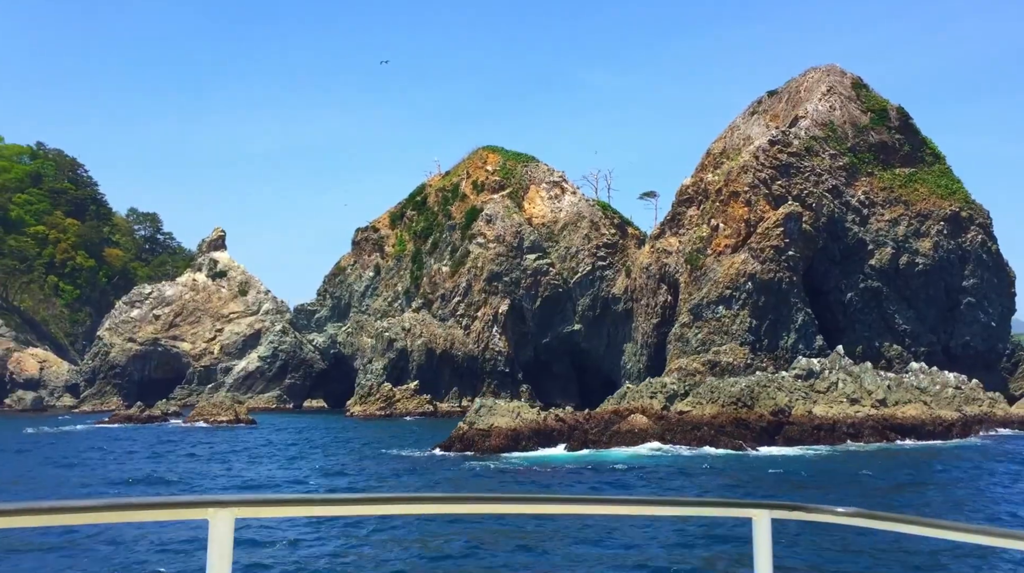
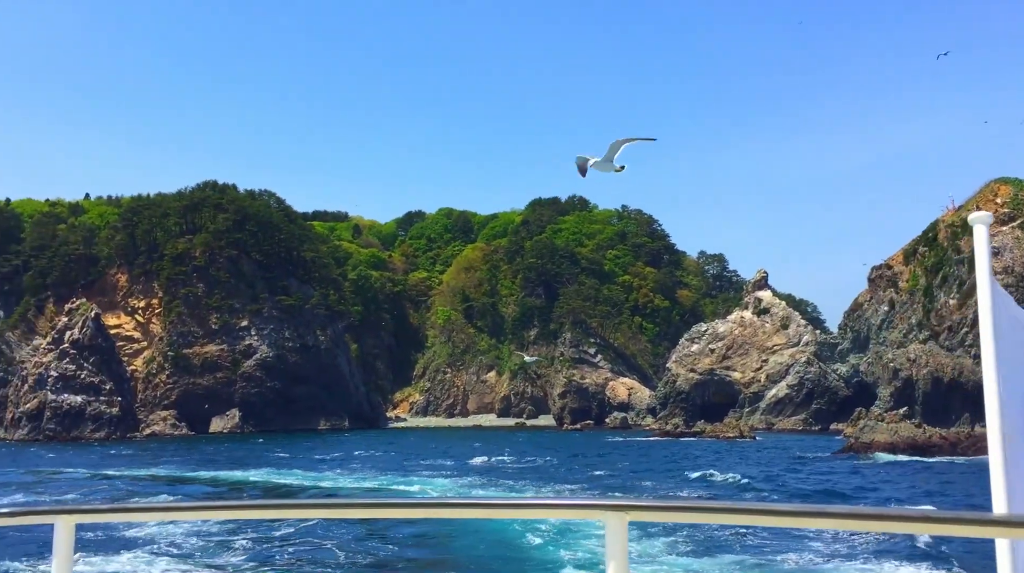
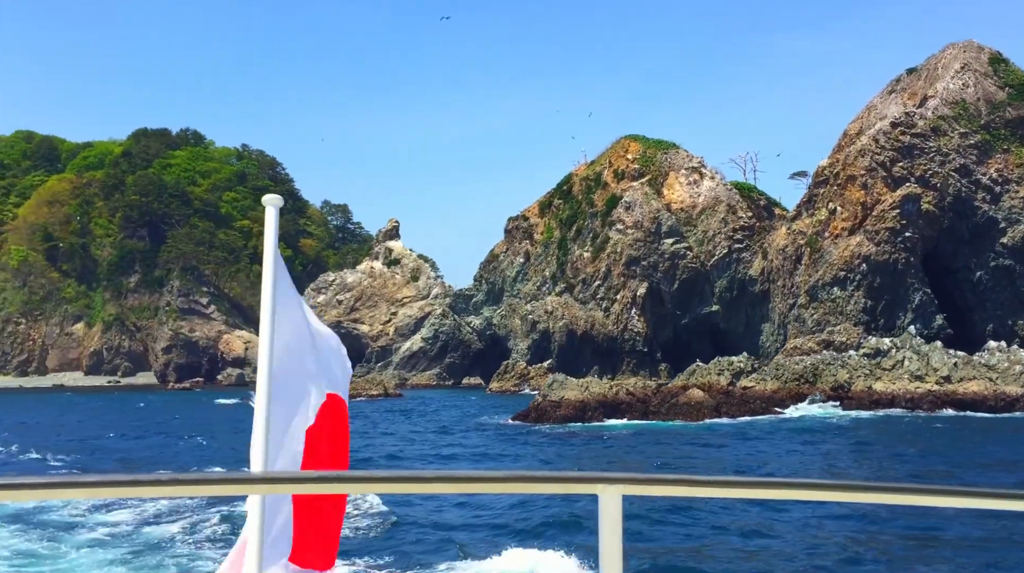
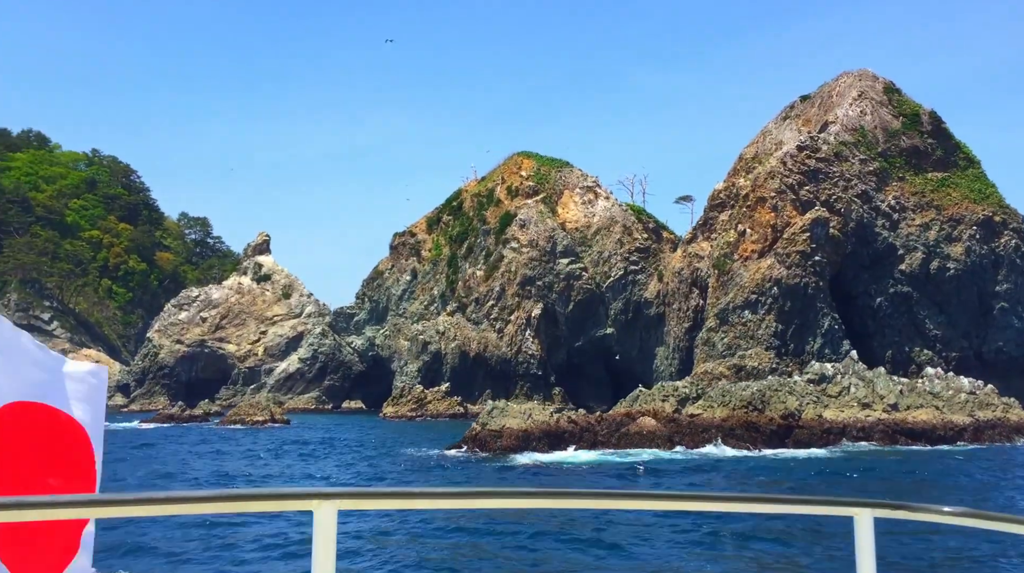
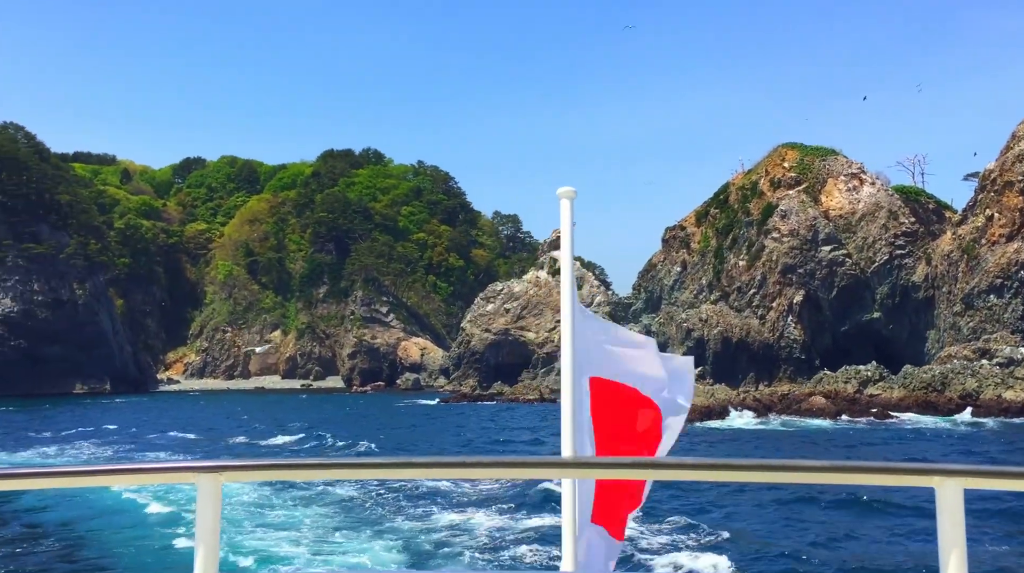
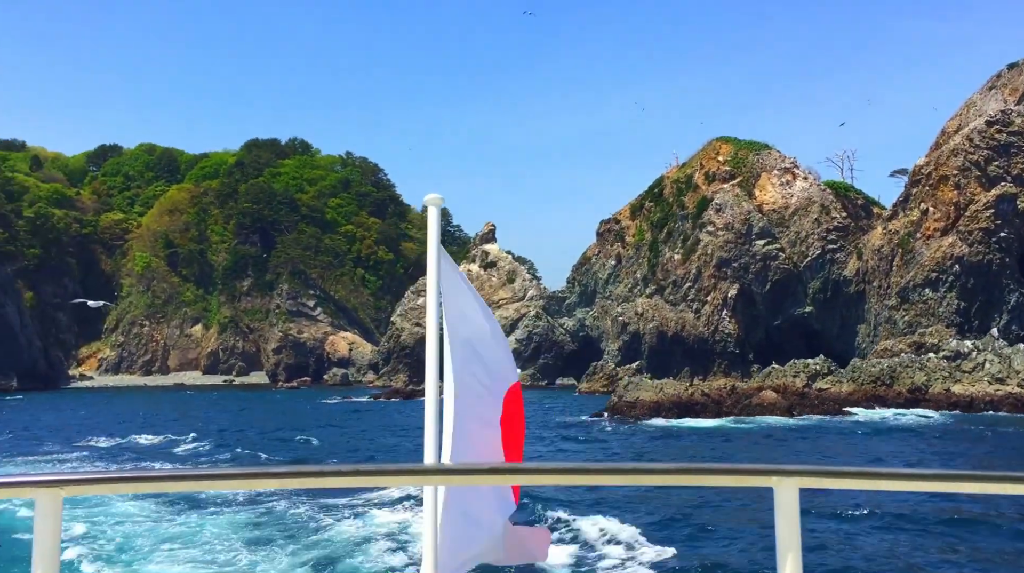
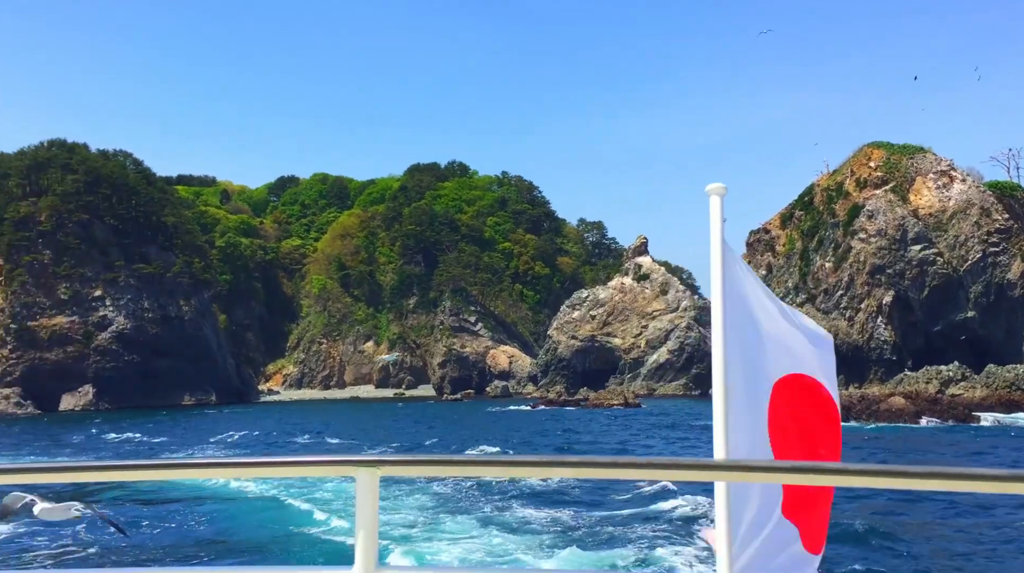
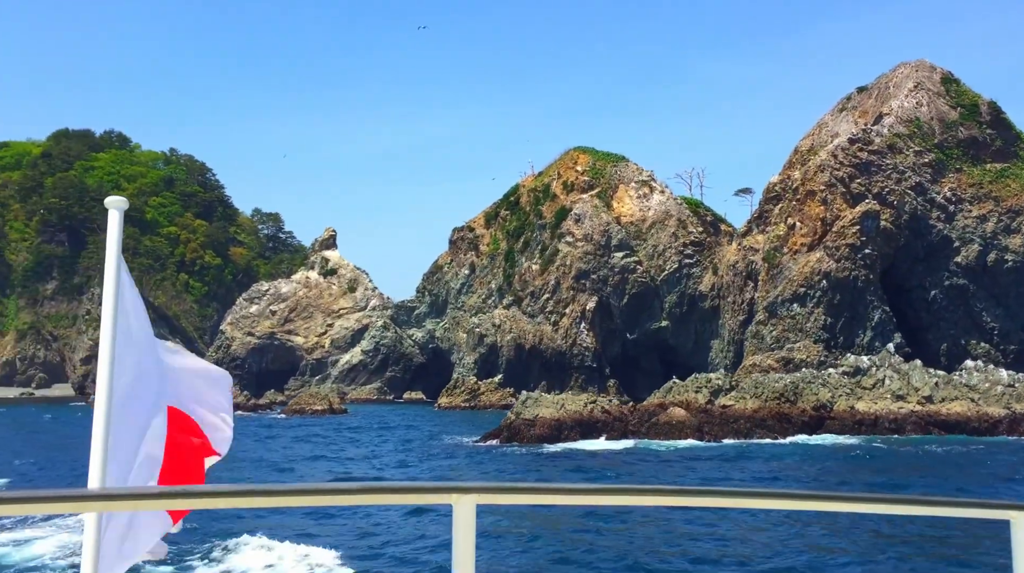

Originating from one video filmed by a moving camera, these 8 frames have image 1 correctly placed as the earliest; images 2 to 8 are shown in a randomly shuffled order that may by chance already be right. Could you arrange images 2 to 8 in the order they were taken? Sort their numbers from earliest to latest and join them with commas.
4, 8, 3, 6, 5, 7, 2
